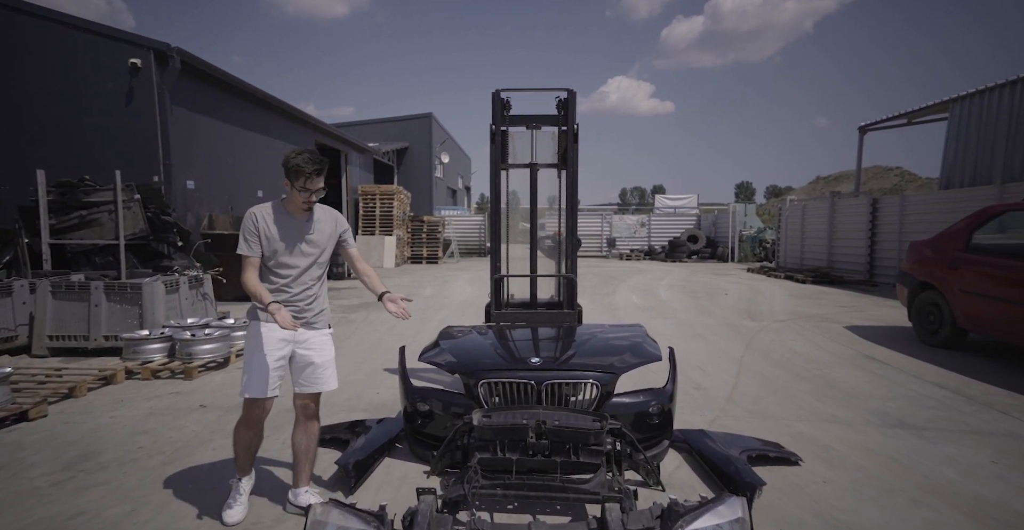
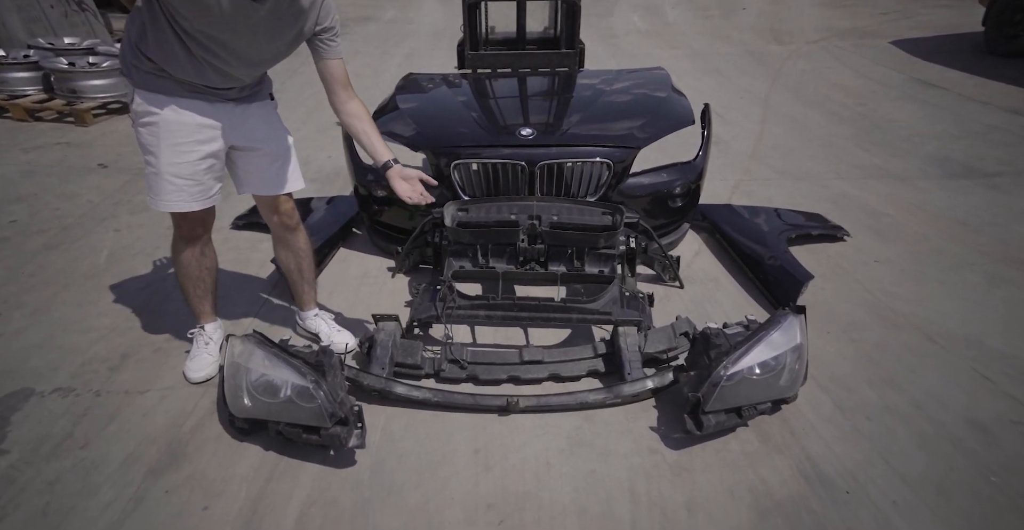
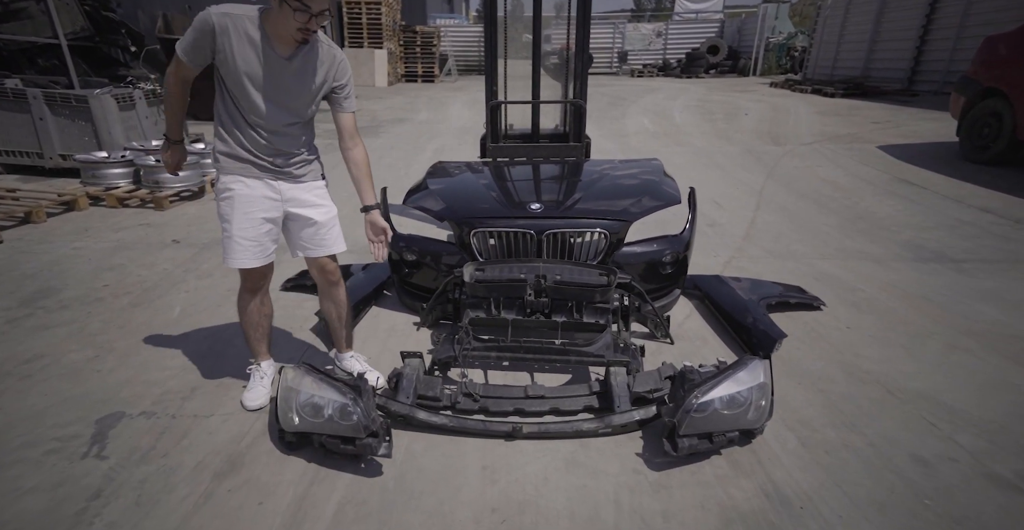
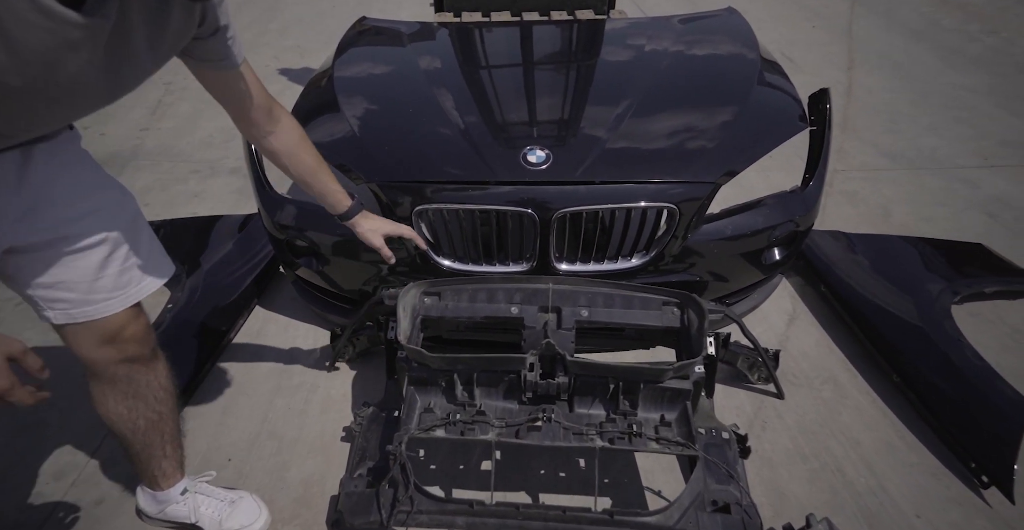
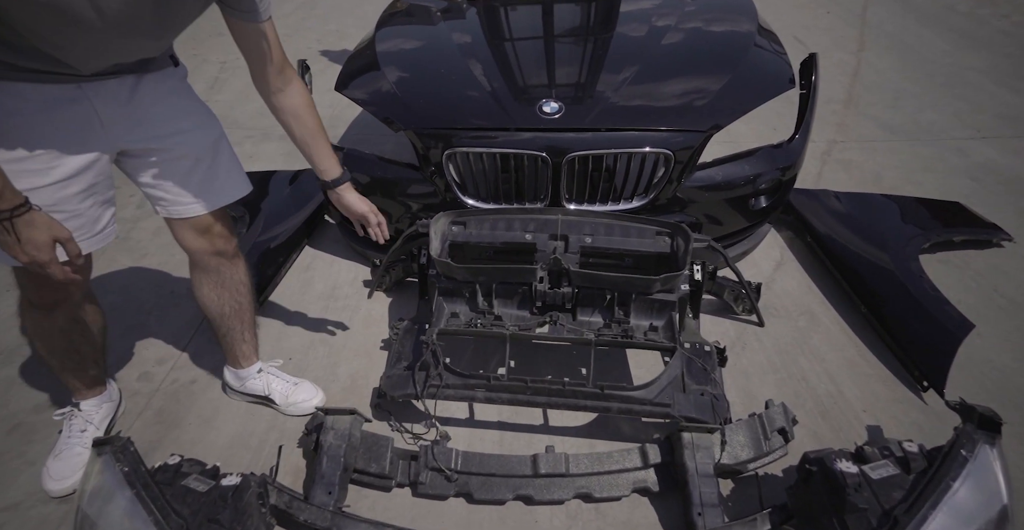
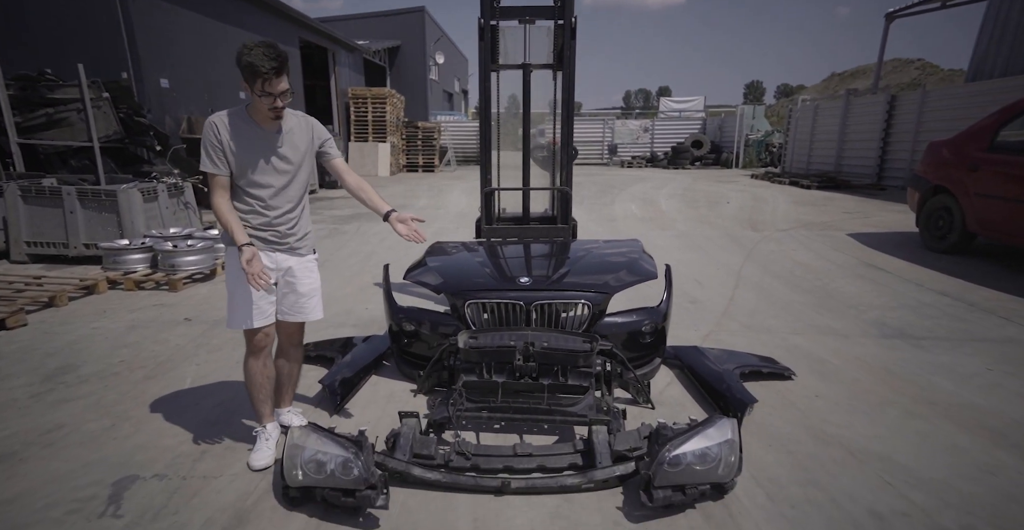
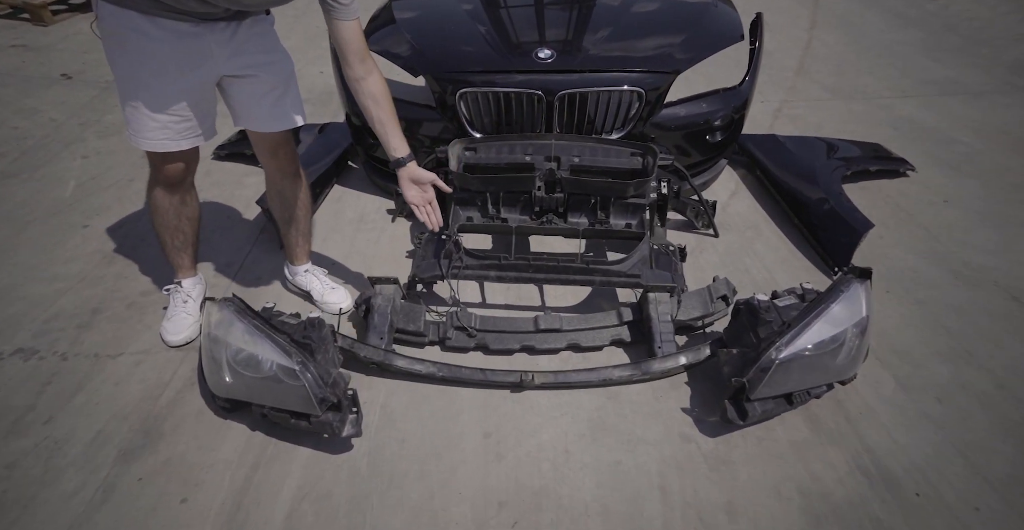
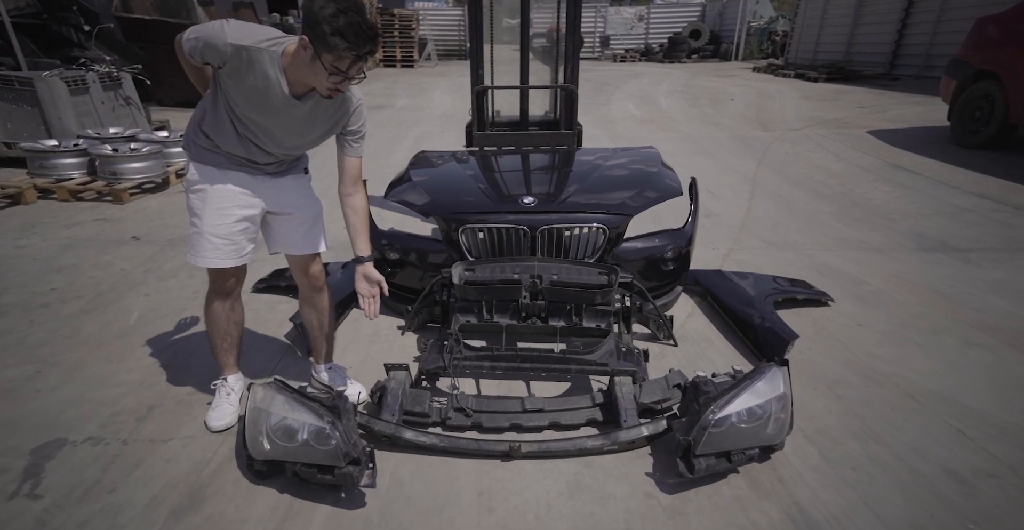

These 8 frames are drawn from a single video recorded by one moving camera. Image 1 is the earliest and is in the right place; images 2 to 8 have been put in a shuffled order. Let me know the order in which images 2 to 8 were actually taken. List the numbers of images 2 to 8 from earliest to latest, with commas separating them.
6, 3, 8, 2, 7, 5, 4
